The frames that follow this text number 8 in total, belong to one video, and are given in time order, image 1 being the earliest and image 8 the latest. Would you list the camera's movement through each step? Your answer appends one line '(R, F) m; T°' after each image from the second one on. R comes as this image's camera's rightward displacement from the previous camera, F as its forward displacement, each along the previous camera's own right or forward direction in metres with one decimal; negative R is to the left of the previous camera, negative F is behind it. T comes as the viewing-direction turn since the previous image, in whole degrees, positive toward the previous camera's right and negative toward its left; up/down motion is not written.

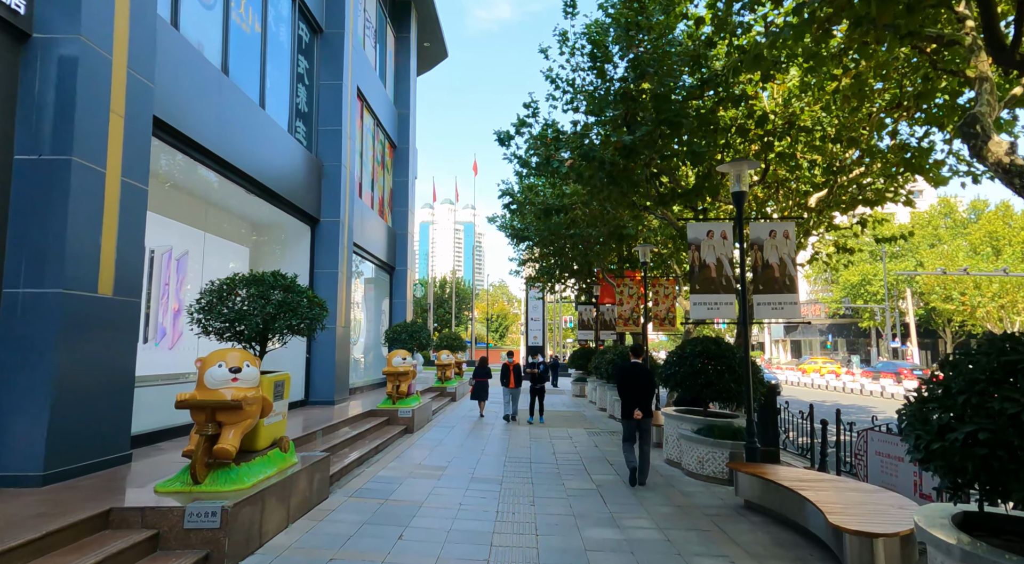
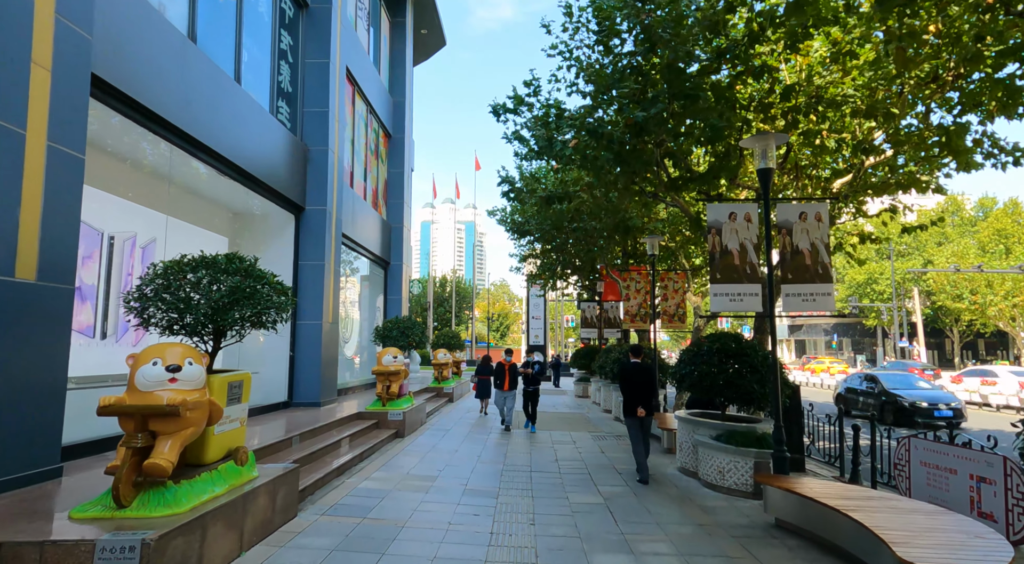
(0.0, +0.9) m; 0°
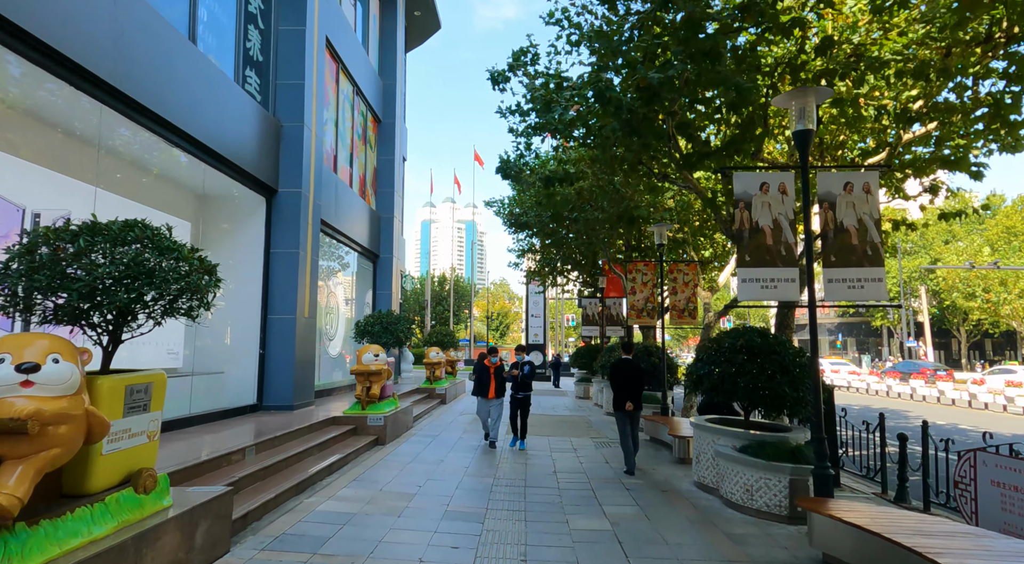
(+0.1, +1.1) m; 0°
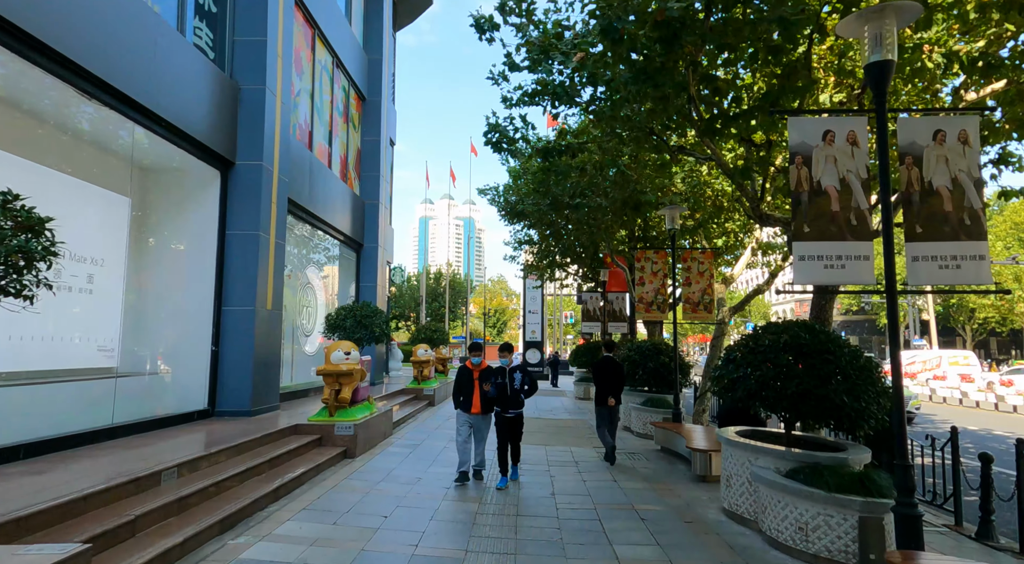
(+0.1, +1.4) m; 0°
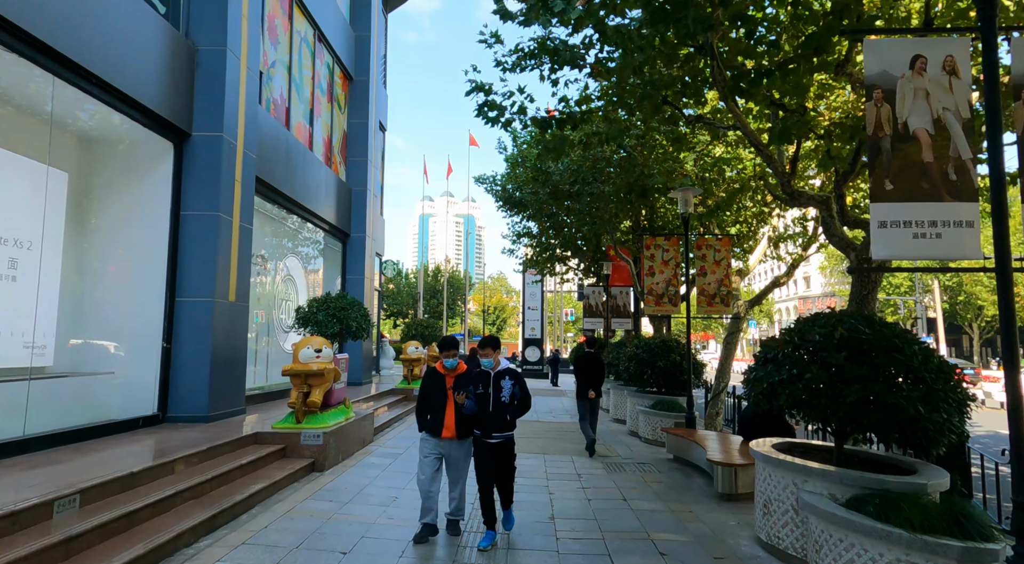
(+0.1, +1.1) m; 0°
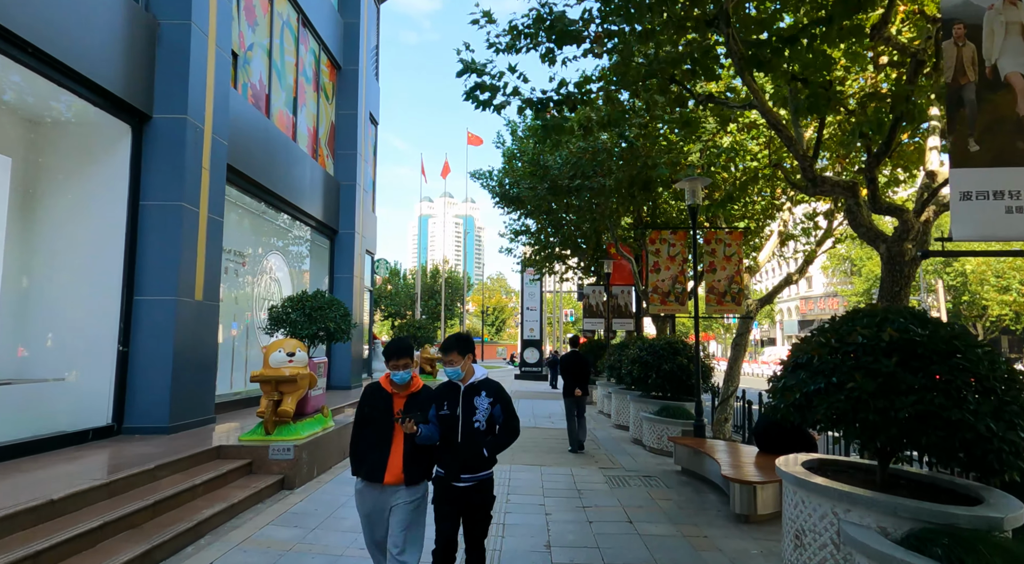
(+0.1, +0.7) m; 0°
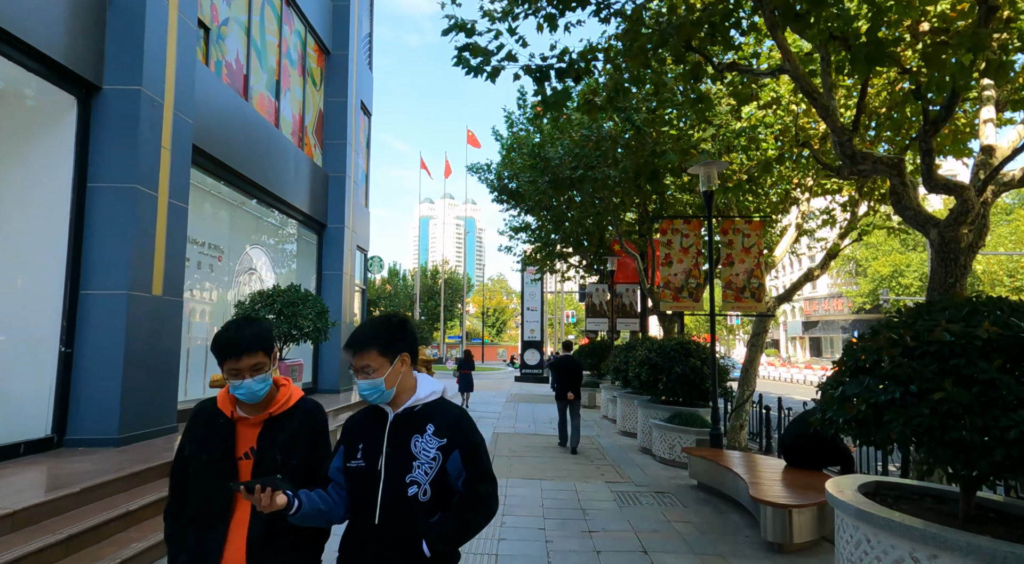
(+0.1, +0.9) m; 0°
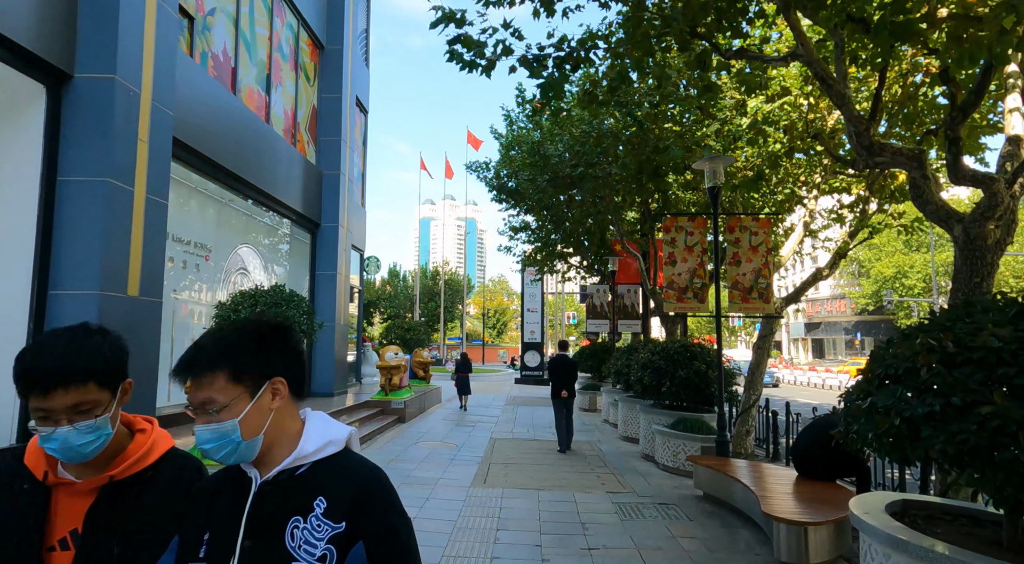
(+0.1, +0.4) m; 0°
